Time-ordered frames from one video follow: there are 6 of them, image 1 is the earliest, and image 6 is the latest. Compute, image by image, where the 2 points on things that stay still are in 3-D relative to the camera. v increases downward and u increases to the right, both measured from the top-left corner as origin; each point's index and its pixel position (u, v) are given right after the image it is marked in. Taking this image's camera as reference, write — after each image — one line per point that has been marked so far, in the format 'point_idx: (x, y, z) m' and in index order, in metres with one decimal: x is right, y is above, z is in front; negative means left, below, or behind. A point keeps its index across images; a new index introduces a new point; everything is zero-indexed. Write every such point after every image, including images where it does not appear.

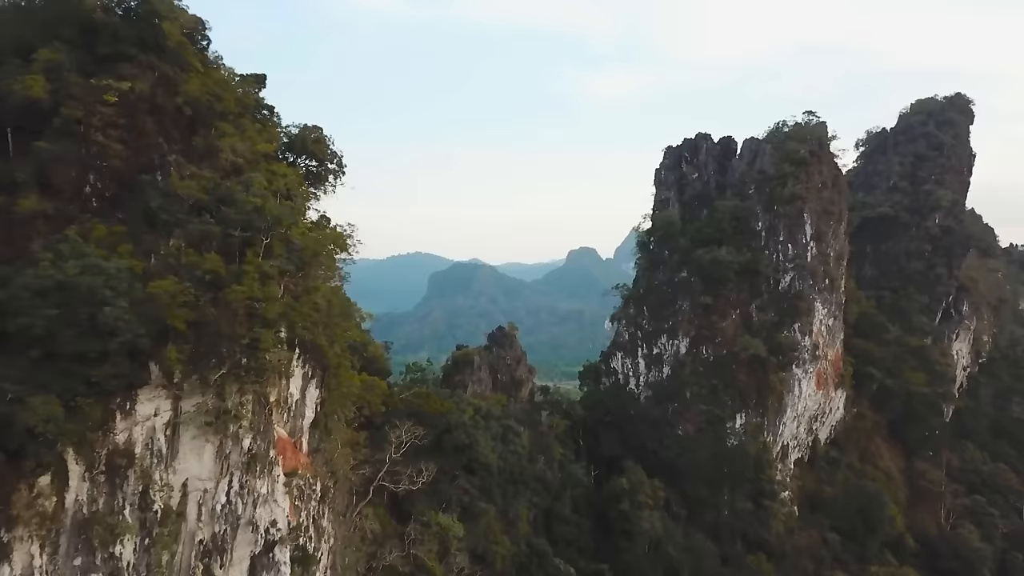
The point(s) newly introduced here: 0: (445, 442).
0: (-1.4, -3.2, +19.3) m
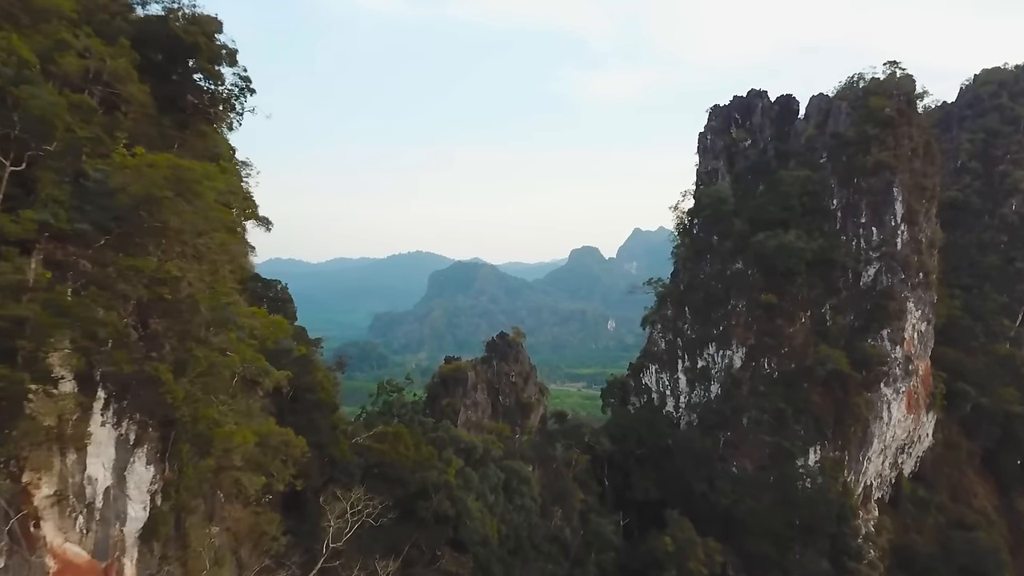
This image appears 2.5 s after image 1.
0: (-1.3, -3.0, +13.0) m
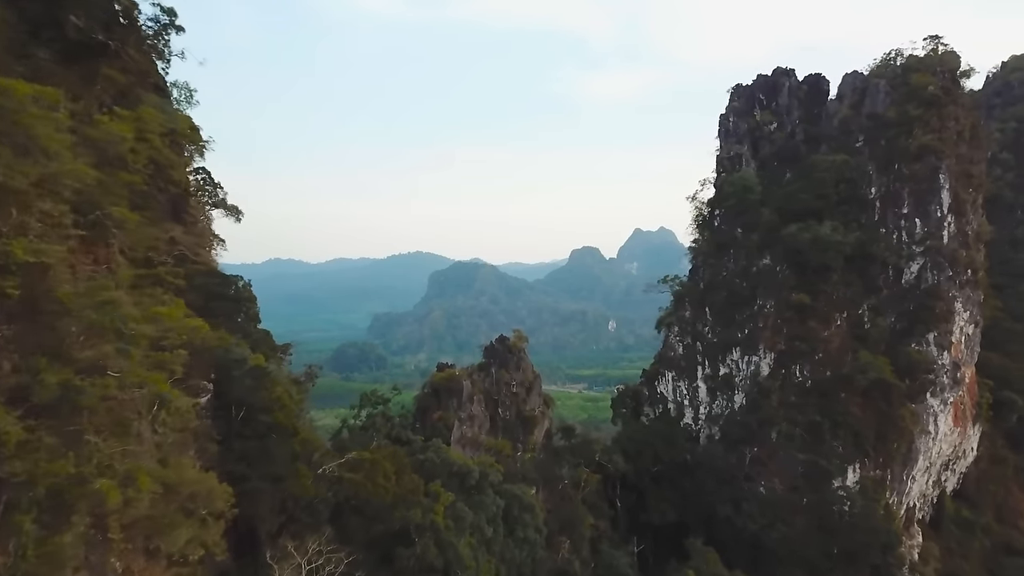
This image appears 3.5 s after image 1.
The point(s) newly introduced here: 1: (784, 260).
0: (-1.2, -3.0, +10.7) m
1: (+5.6, +0.6, +19.7) m
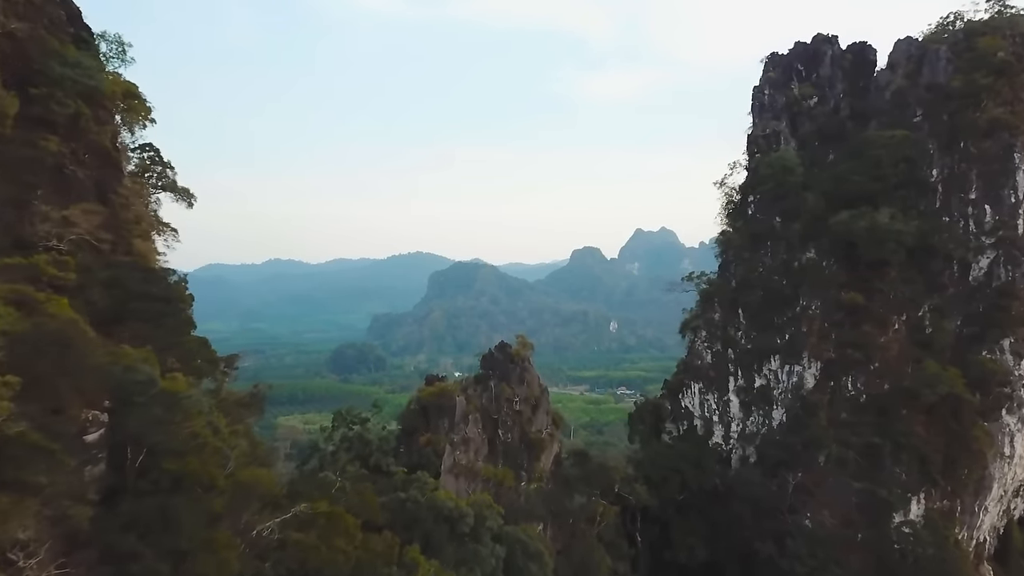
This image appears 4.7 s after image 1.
0: (-1.2, -2.9, +7.8) m
1: (+5.6, +0.6, +16.8) m
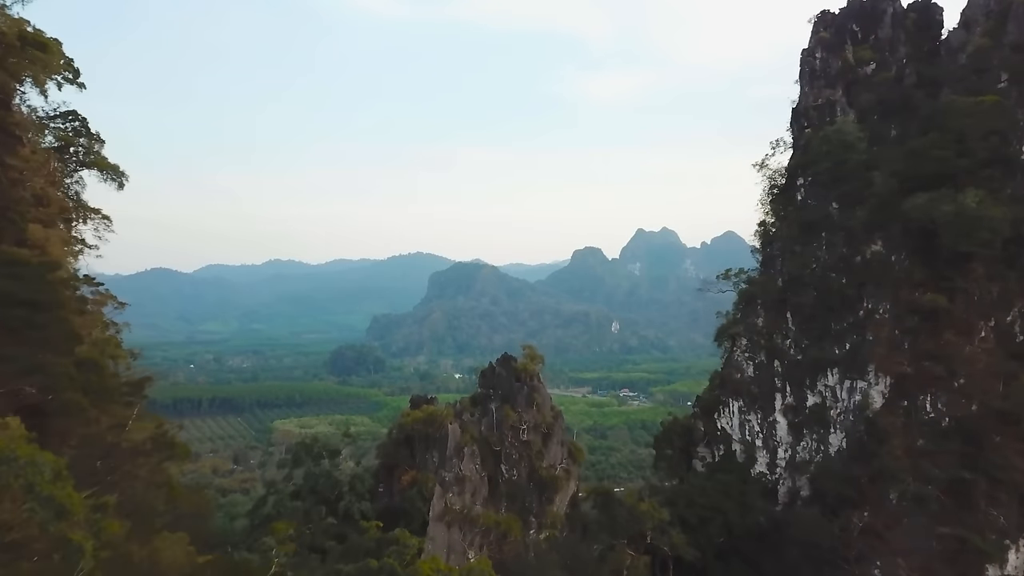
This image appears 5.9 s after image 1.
0: (-1.1, -2.9, +4.9) m
1: (+5.7, +0.6, +13.9) m
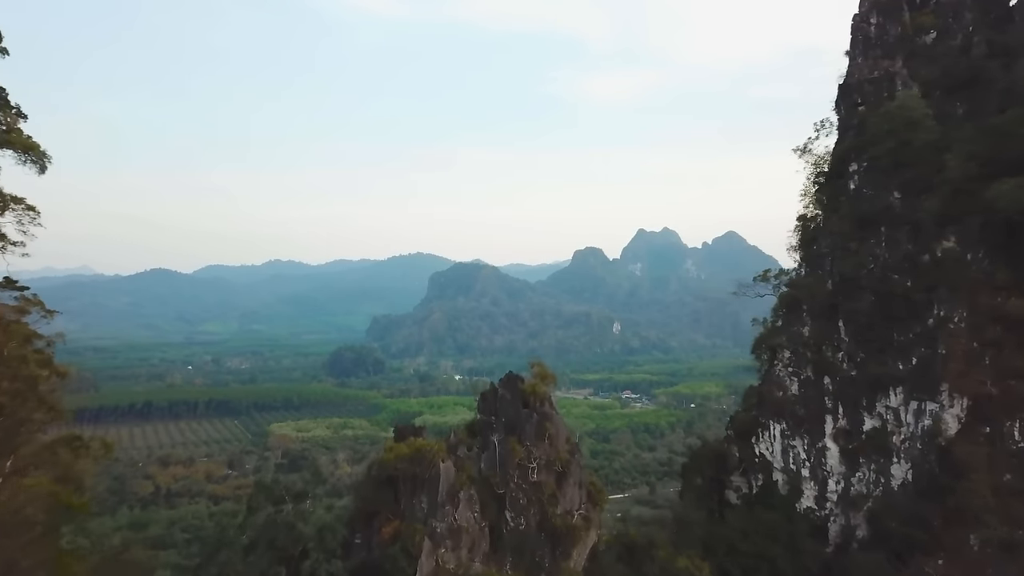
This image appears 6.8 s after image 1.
0: (-1.1, -3.0, +2.7) m
1: (+5.8, +0.6, +11.7) m
